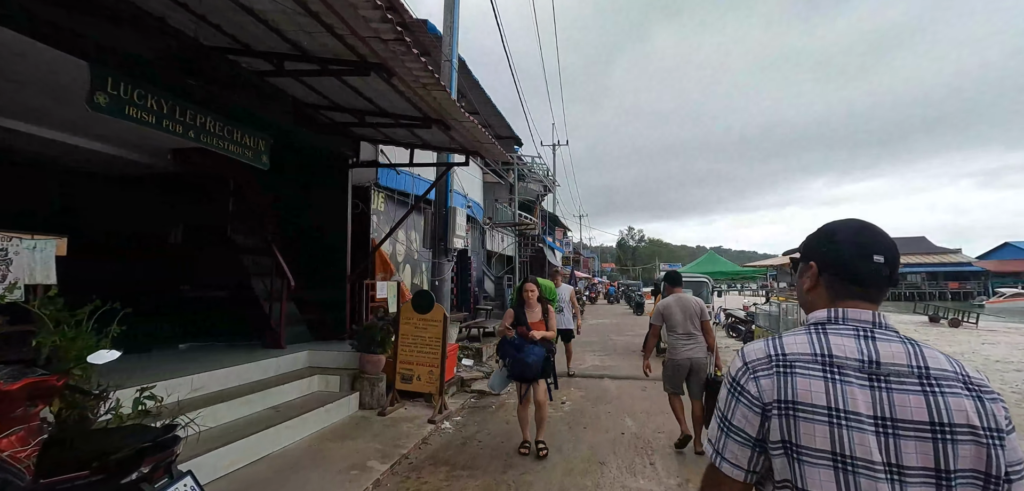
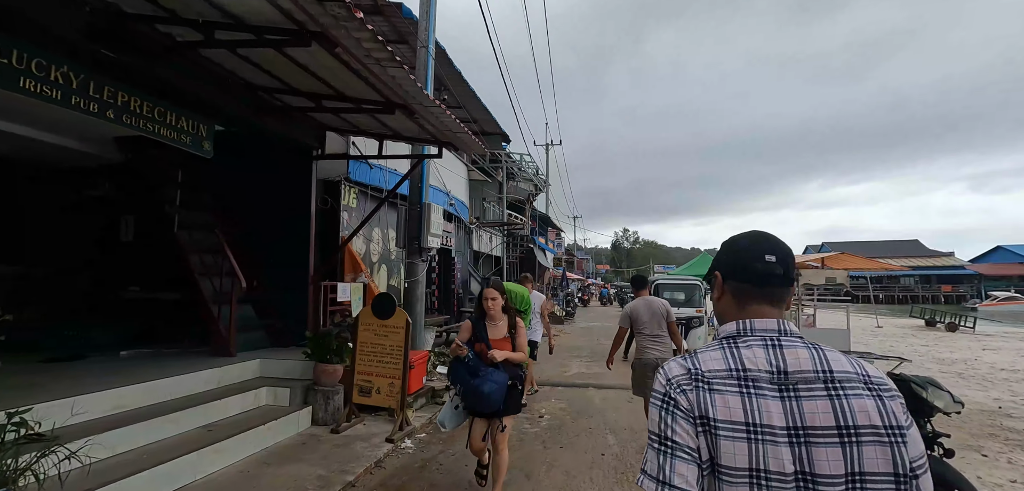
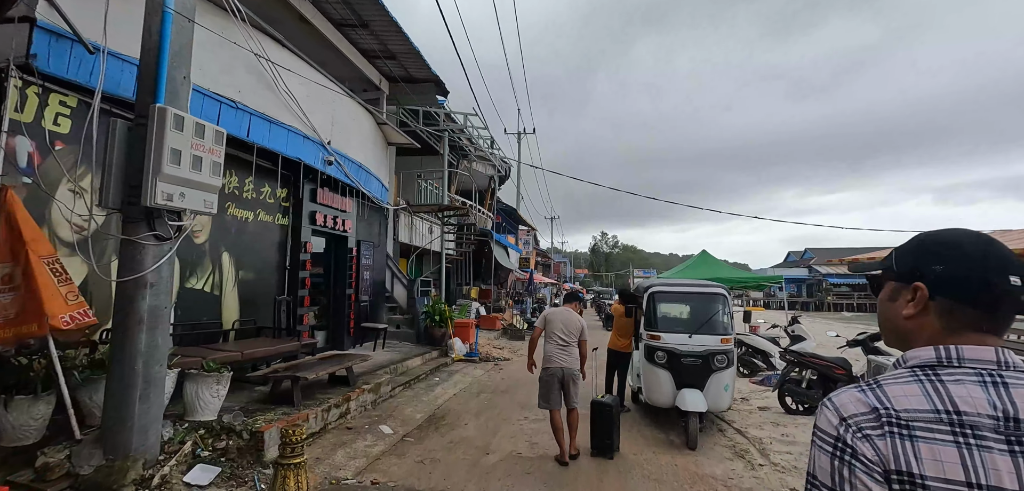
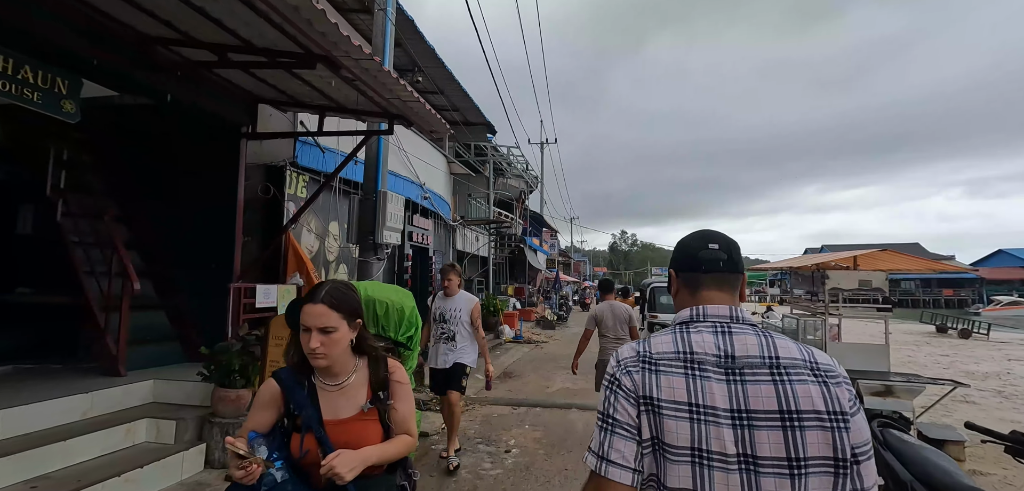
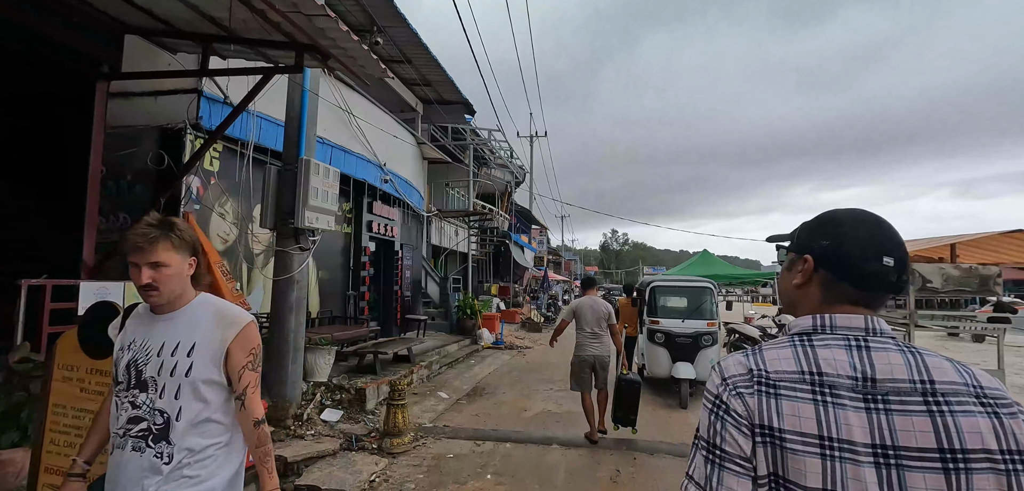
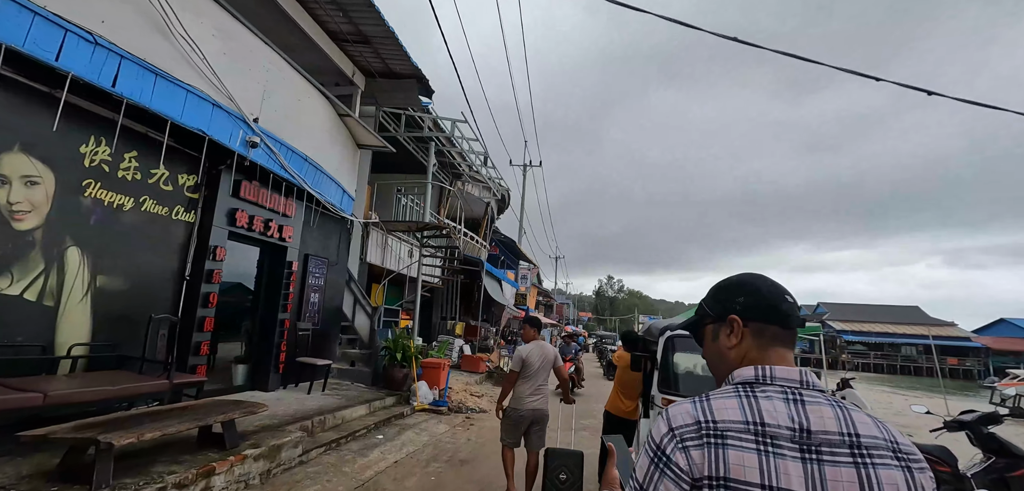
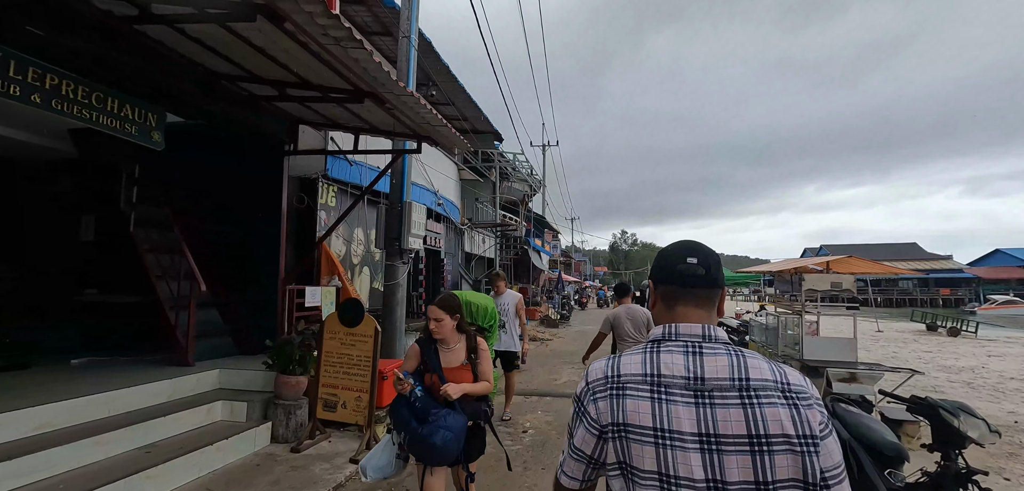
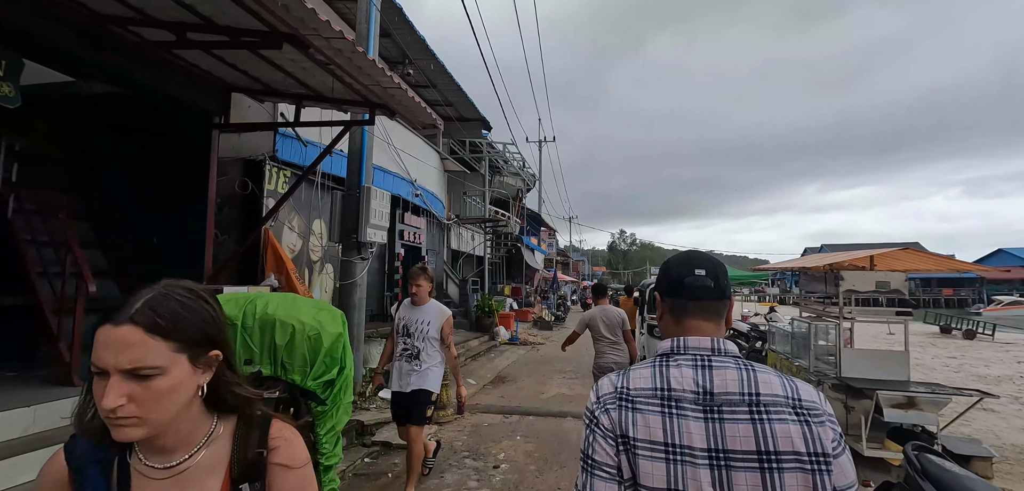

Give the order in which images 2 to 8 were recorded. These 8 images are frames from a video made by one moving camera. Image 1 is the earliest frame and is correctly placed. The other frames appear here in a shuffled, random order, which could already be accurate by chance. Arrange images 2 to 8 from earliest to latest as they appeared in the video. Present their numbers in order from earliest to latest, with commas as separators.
2, 7, 4, 8, 5, 3, 6
